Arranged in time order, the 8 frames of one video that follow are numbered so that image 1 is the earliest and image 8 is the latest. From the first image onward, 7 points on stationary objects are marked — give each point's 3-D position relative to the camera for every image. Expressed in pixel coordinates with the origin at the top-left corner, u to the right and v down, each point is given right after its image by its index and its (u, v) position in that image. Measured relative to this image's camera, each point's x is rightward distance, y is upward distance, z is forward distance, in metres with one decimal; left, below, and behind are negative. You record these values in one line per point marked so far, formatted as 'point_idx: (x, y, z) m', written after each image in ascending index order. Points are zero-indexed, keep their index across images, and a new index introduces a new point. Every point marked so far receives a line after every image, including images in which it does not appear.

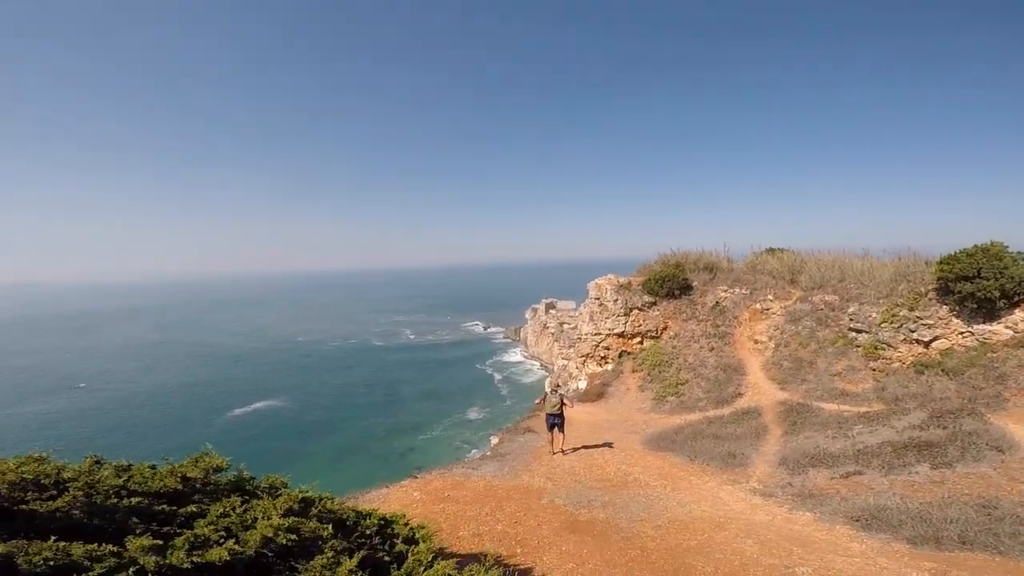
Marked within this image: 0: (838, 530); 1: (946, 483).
0: (+6.1, -4.5, +8.8) m
1: (+9.7, -4.4, +10.5) m
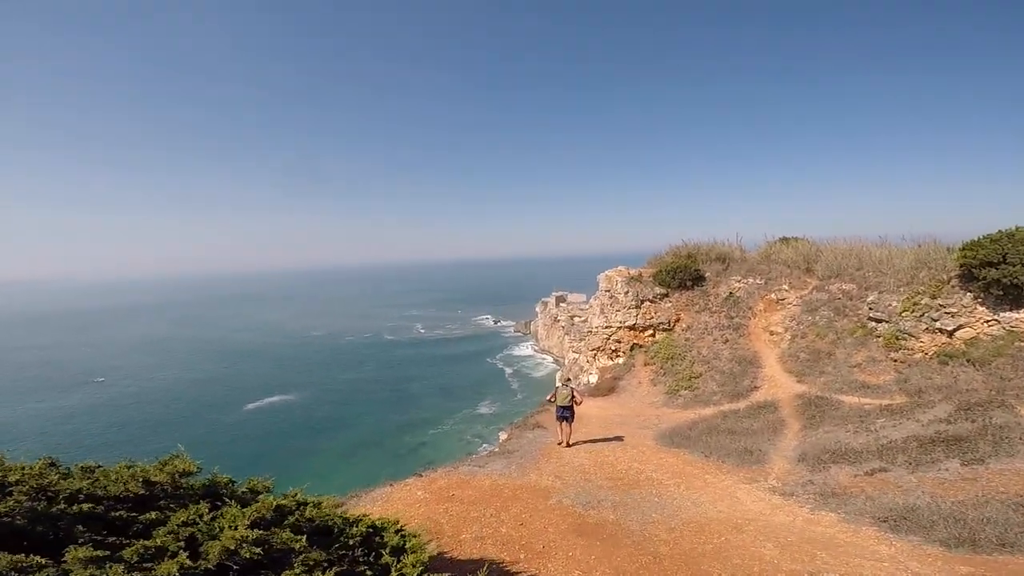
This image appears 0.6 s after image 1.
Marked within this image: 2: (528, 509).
0: (+6.2, -4.3, +8.3) m
1: (+9.9, -4.1, +9.9) m
2: (+0.3, -4.5, +9.6) m
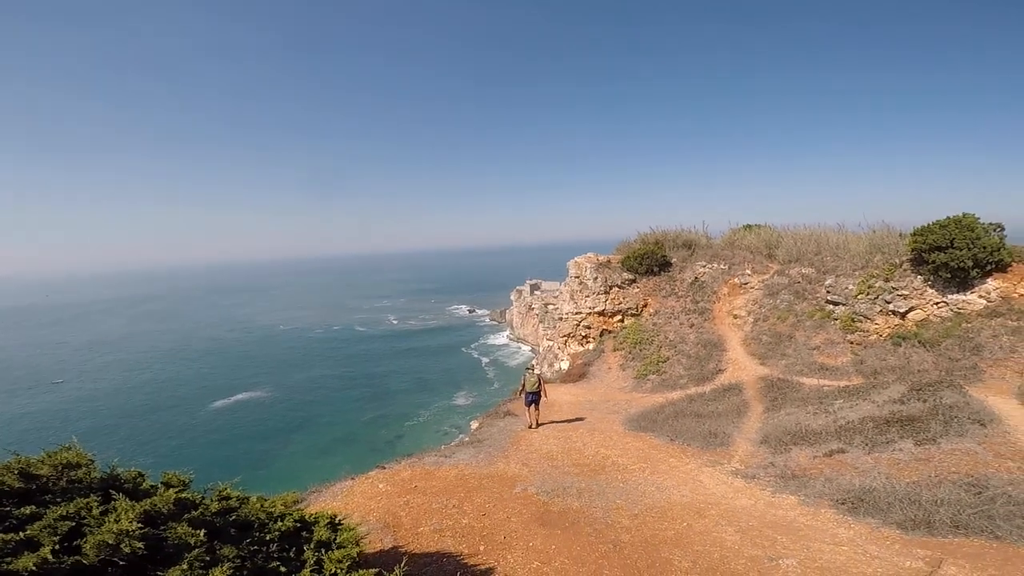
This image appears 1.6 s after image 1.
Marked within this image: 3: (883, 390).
0: (+5.5, -4.0, +8.3) m
1: (+9.1, -3.7, +10.2) m
2: (-0.4, -4.2, +9.3) m
3: (+11.8, -3.2, +15.0) m
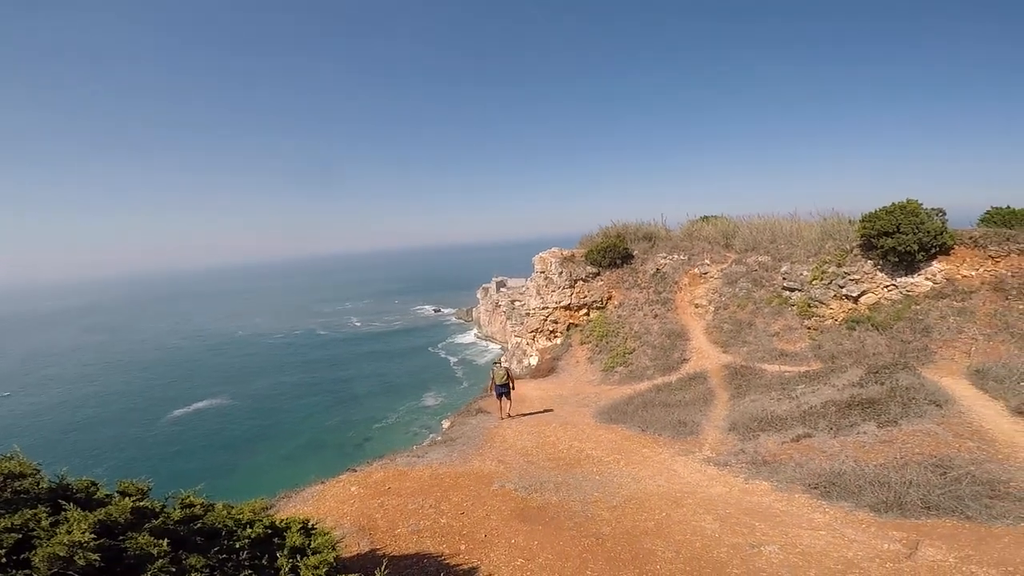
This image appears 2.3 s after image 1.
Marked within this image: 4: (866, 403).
0: (+5.1, -3.7, +8.4) m
1: (+8.5, -3.4, +10.5) m
2: (-0.9, -4.0, +8.9) m
3: (+10.9, -2.8, +15.5) m
4: (+9.5, -3.1, +12.6) m
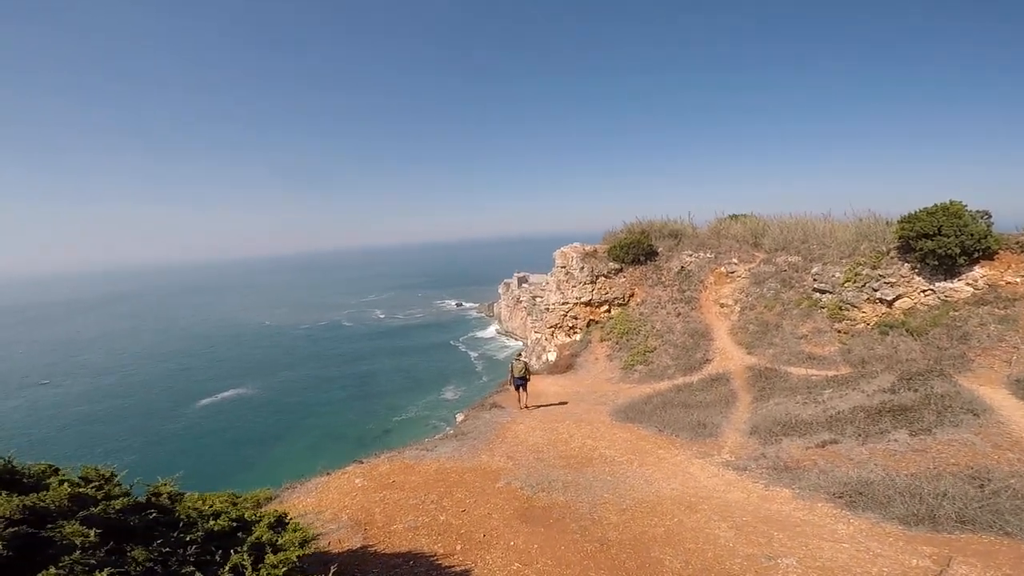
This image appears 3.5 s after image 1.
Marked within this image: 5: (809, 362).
0: (+5.2, -3.7, +7.9) m
1: (+8.7, -3.4, +9.8) m
2: (-0.8, -3.9, +8.8) m
3: (+11.3, -2.8, +14.7) m
4: (+9.8, -3.1, +11.9) m
5: (+10.9, -2.7, +17.3) m
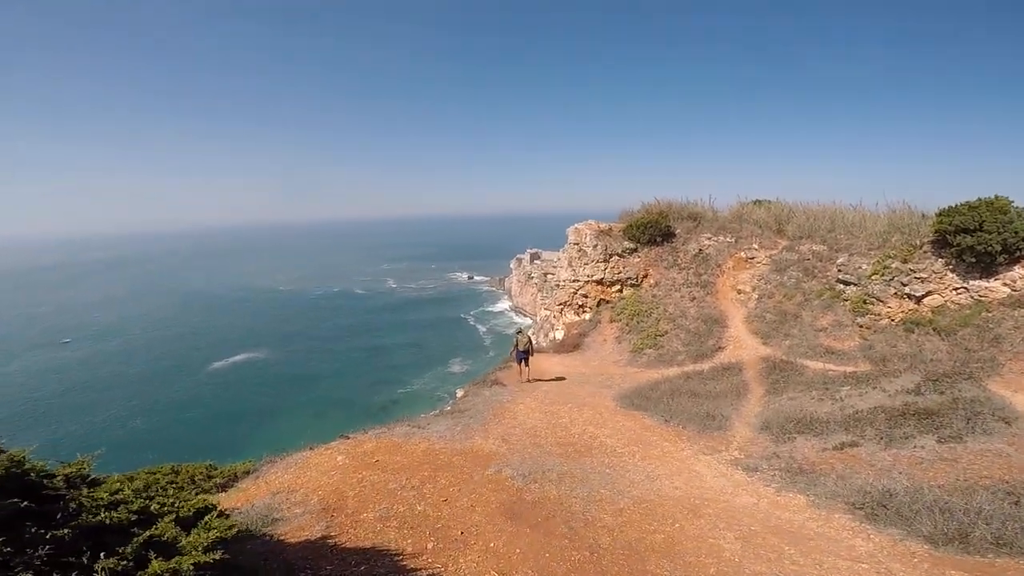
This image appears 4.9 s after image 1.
0: (+5.0, -3.6, +7.2) m
1: (+8.6, -3.3, +9.0) m
2: (-0.9, -3.4, +8.2) m
3: (+11.4, -2.7, +13.8) m
4: (+9.7, -3.0, +11.0) m
5: (+11.1, -2.4, +16.4) m
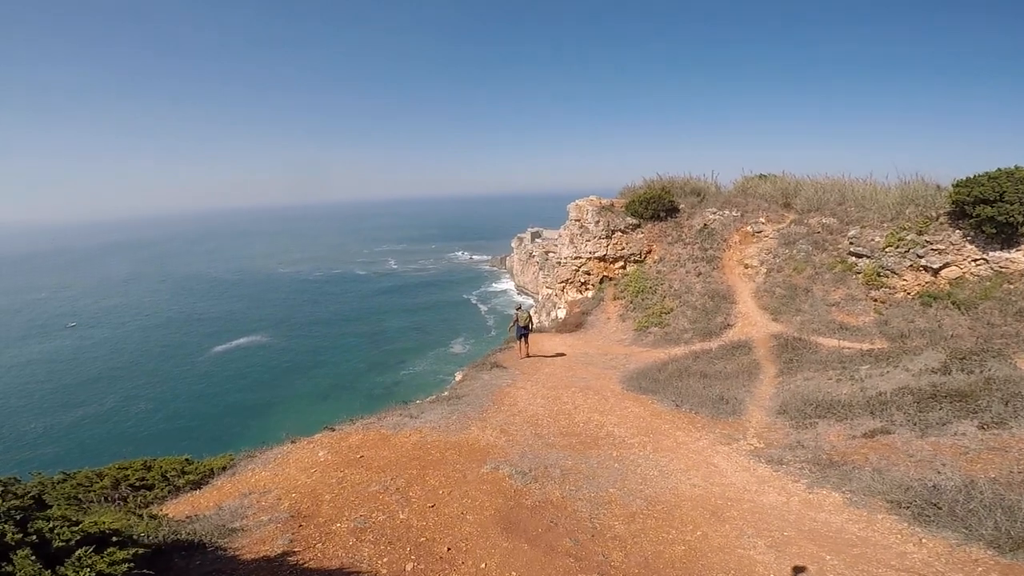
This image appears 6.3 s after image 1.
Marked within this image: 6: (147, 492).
0: (+5.0, -3.2, +6.3) m
1: (+8.5, -2.8, +8.1) m
2: (-1.0, -3.0, +7.4) m
3: (+11.3, -1.9, +12.8) m
4: (+9.7, -2.3, +10.1) m
5: (+11.0, -1.5, +15.4) m
6: (-6.9, -3.8, +8.9) m
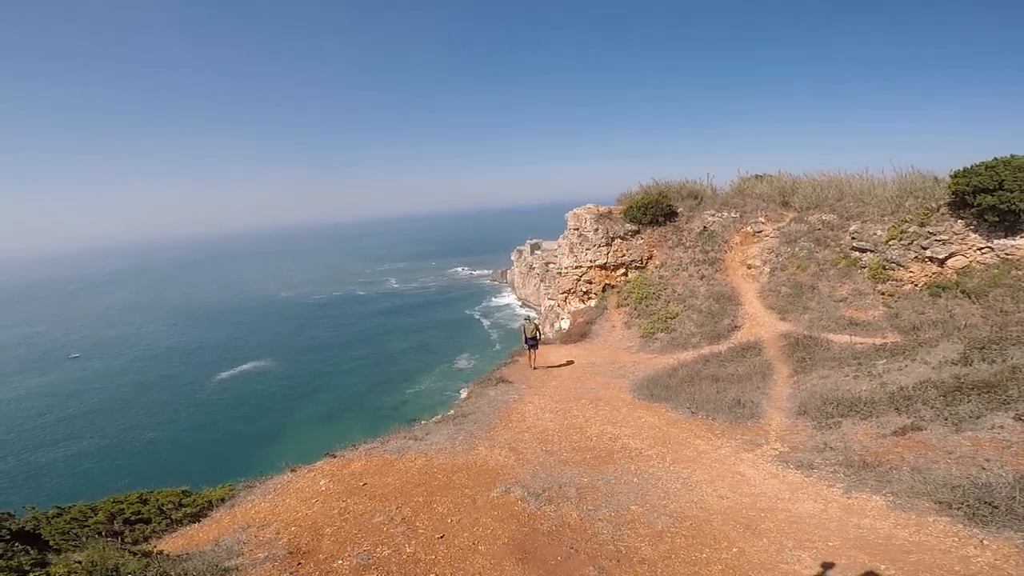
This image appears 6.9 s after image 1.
0: (+5.2, -3.0, +5.8) m
1: (+8.7, -2.5, +7.6) m
2: (-0.8, -3.2, +6.8) m
3: (+11.5, -1.6, +12.3) m
4: (+9.8, -2.0, +9.6) m
5: (+11.2, -1.3, +14.9) m
6: (-6.6, -4.3, +8.3) m
